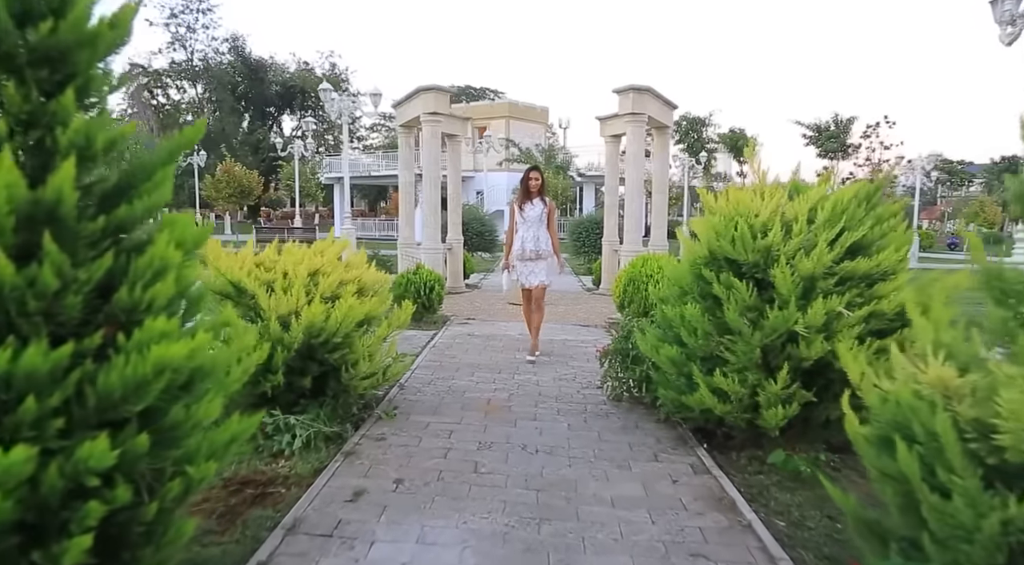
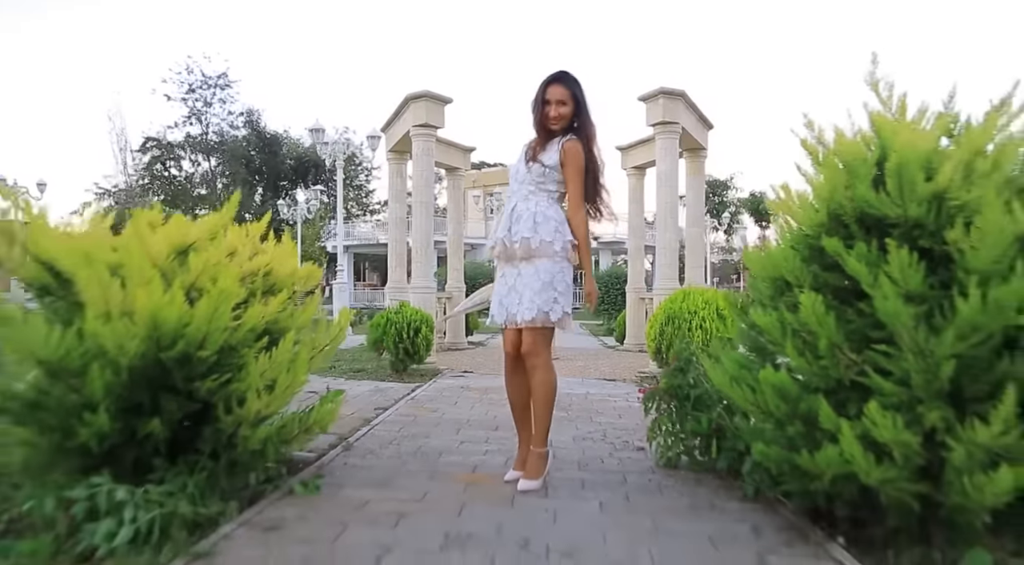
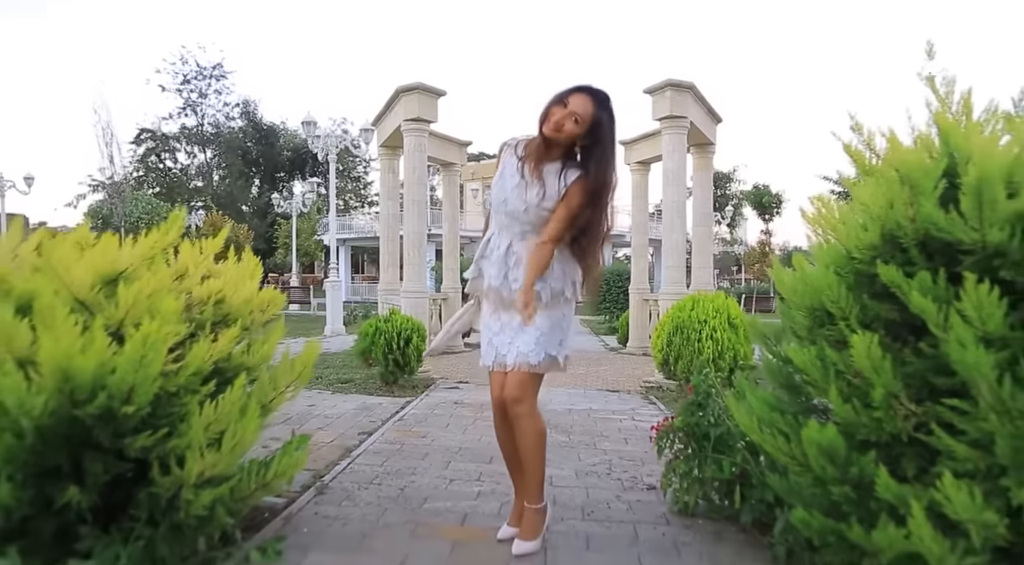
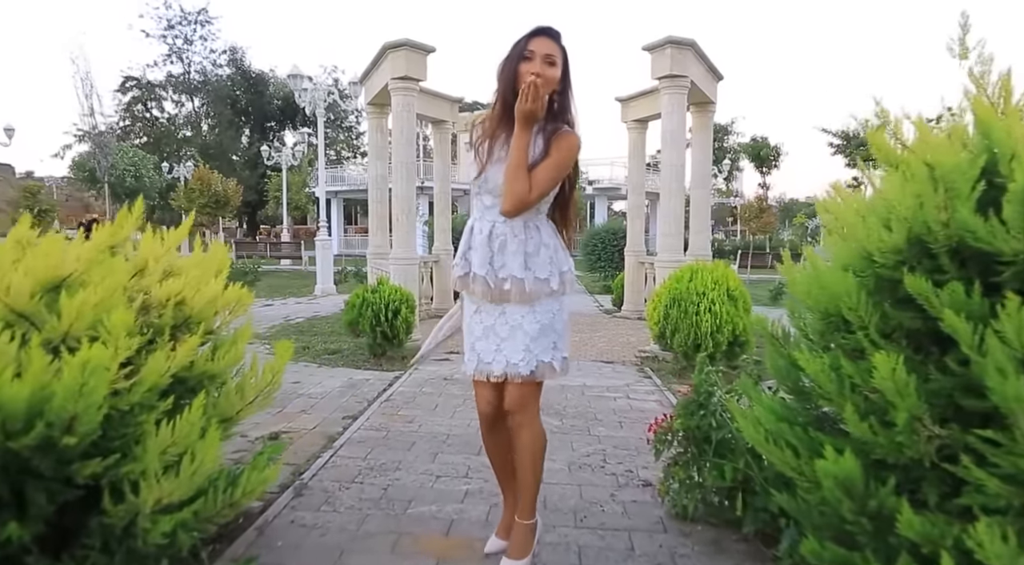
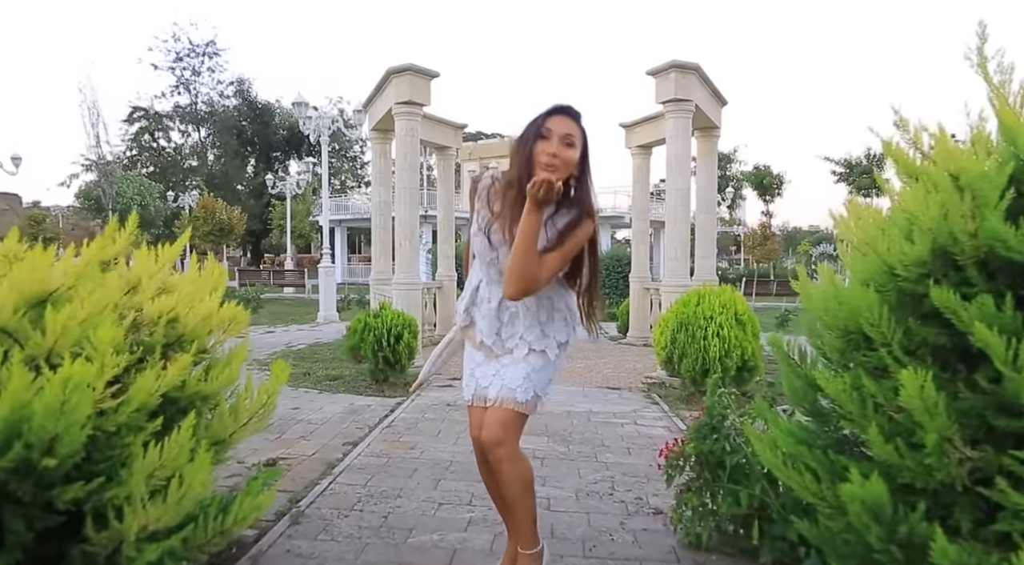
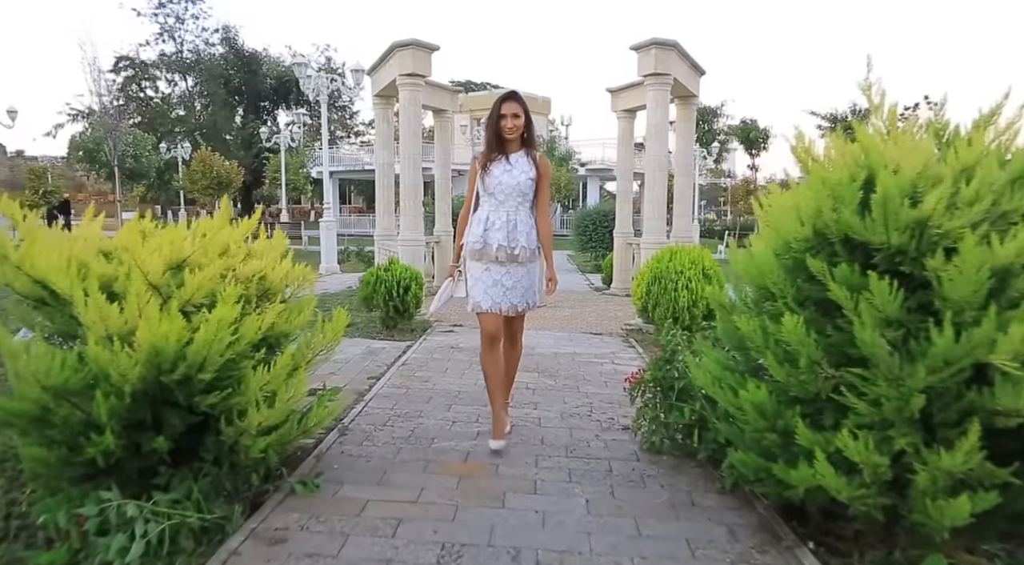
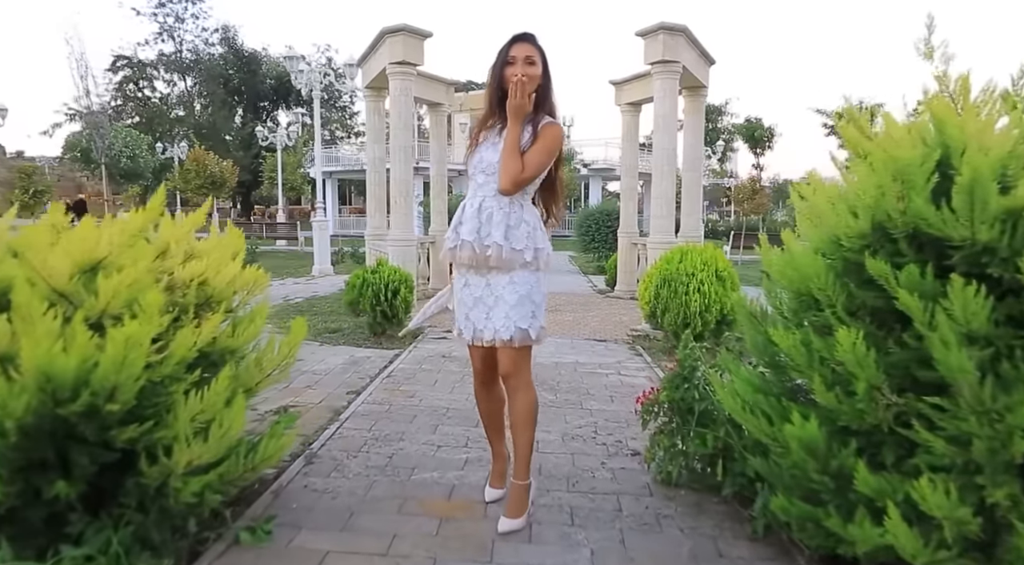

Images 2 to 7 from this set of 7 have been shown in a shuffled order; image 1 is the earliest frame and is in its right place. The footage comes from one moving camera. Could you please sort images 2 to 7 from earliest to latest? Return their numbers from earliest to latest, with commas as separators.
6, 7, 4, 5, 3, 2
